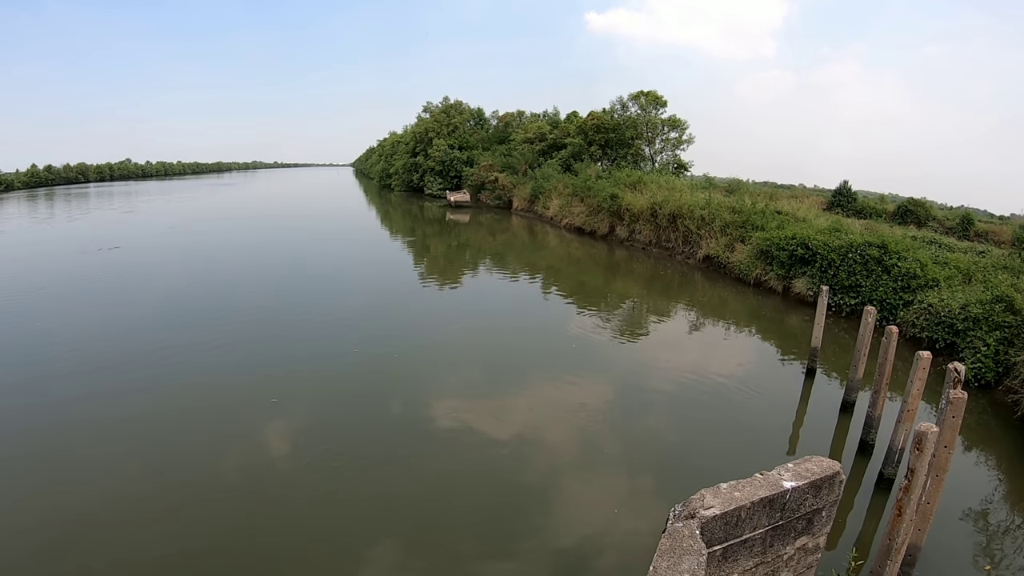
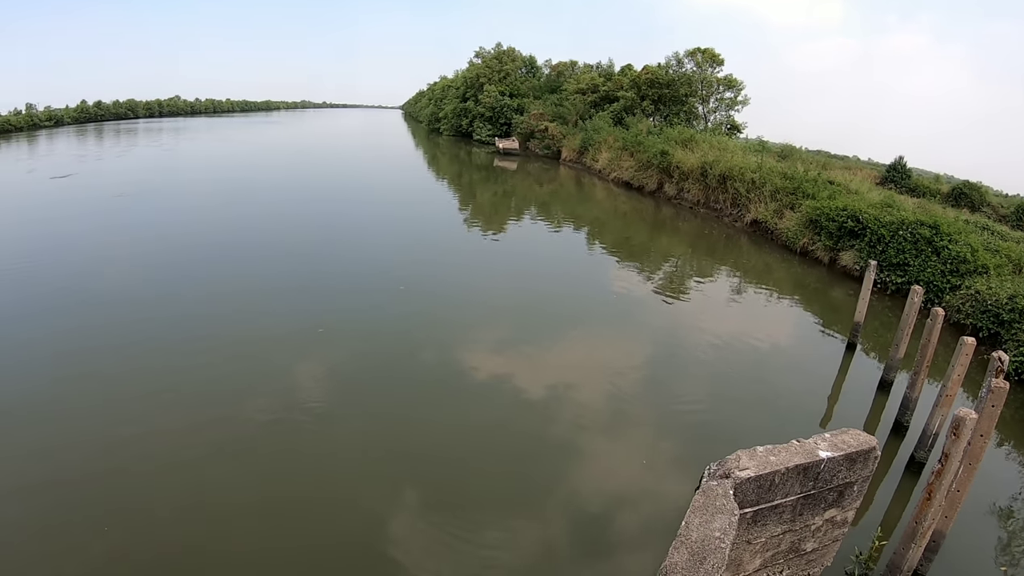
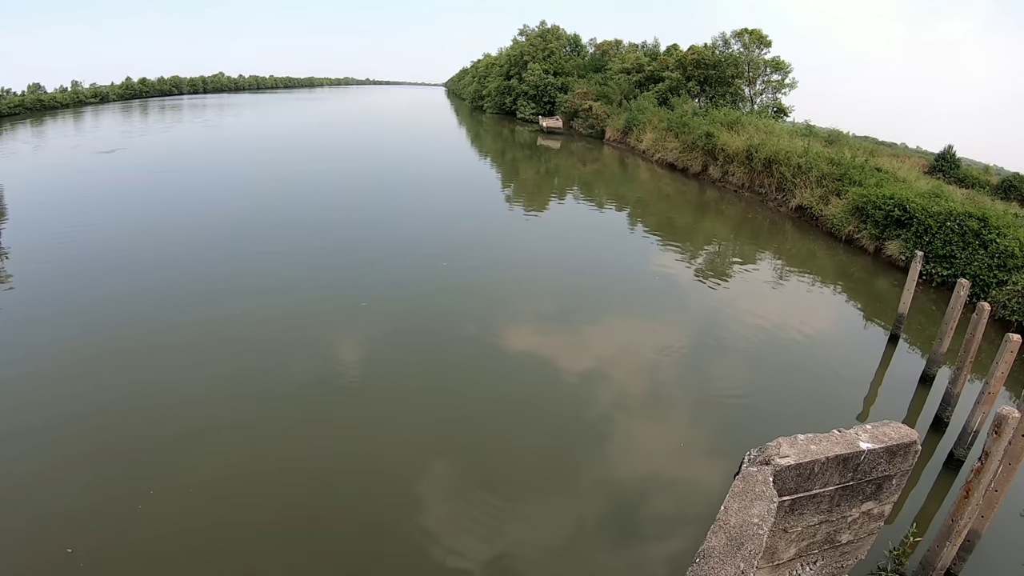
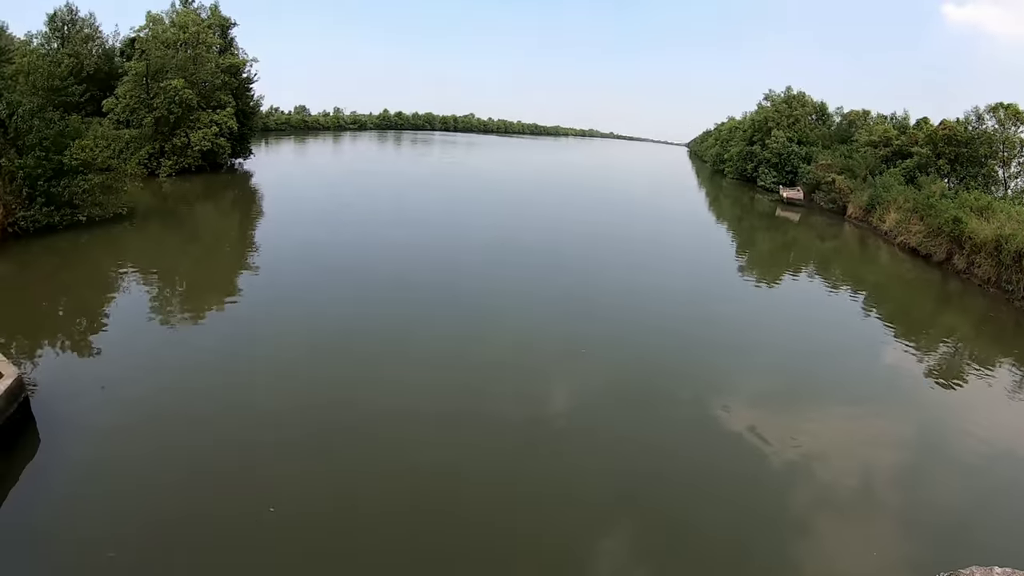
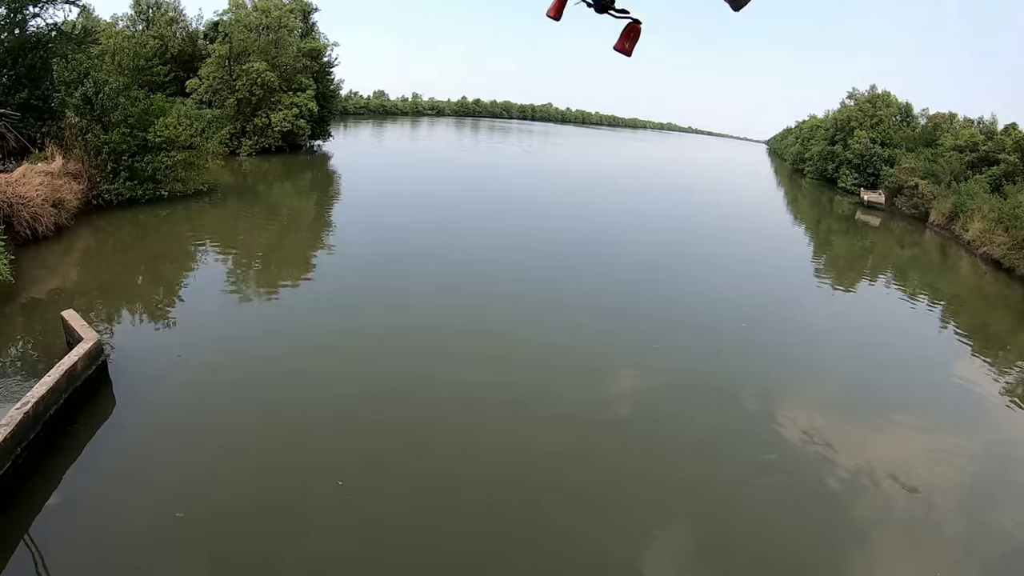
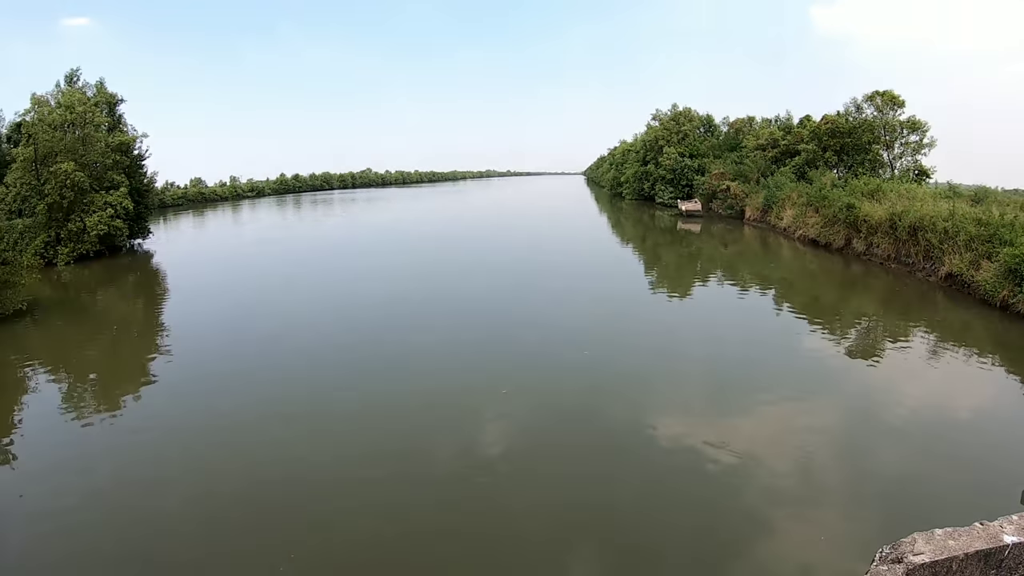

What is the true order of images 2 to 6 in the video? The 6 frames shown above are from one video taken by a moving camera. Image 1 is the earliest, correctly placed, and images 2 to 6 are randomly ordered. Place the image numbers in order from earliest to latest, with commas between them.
2, 3, 6, 4, 5
